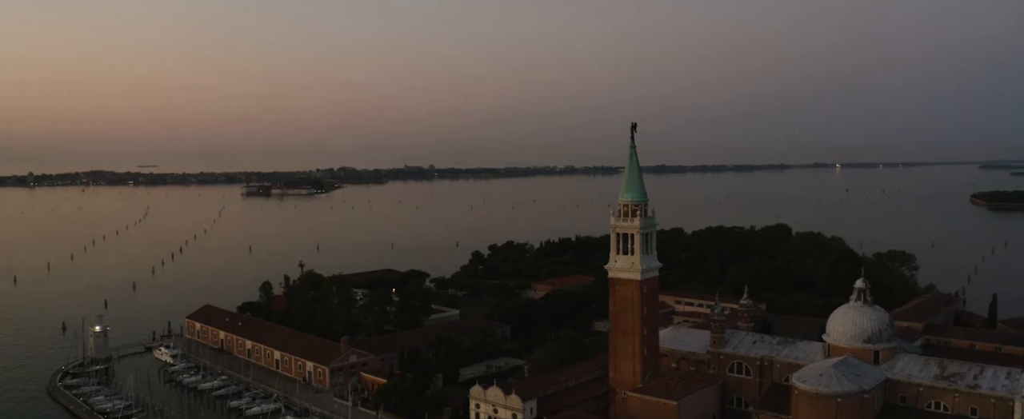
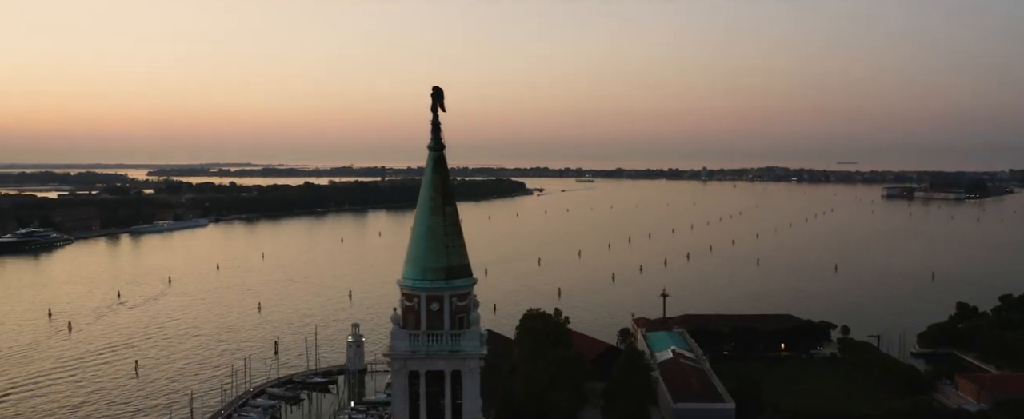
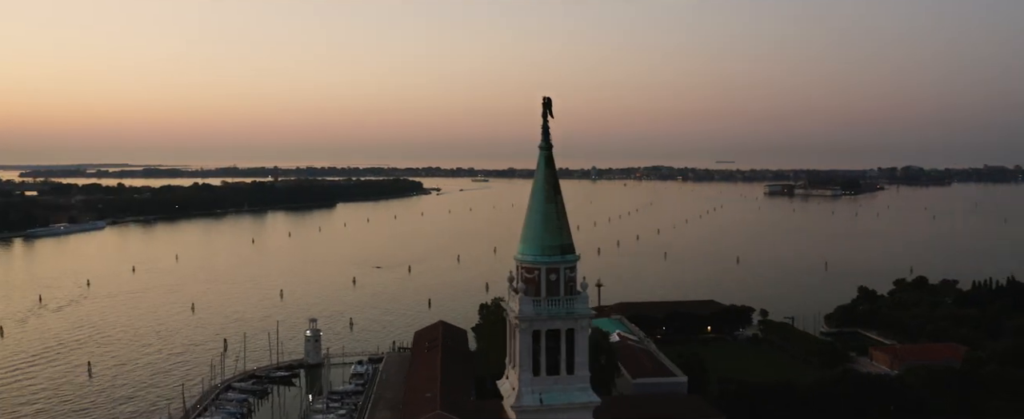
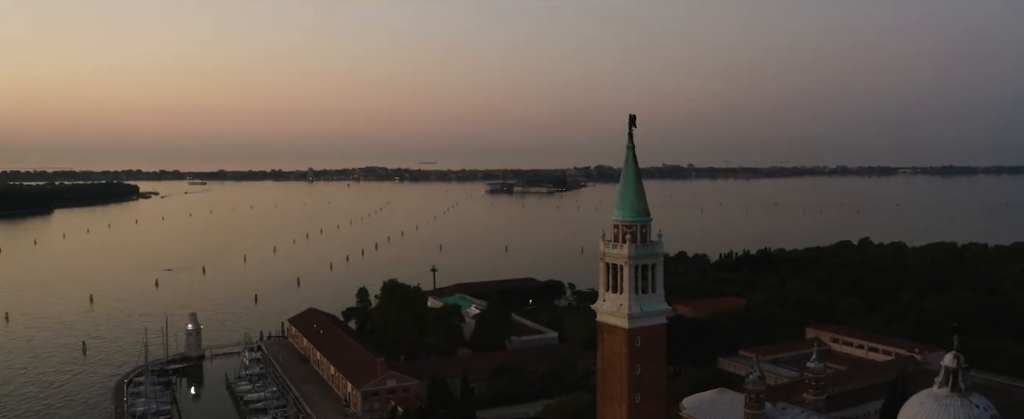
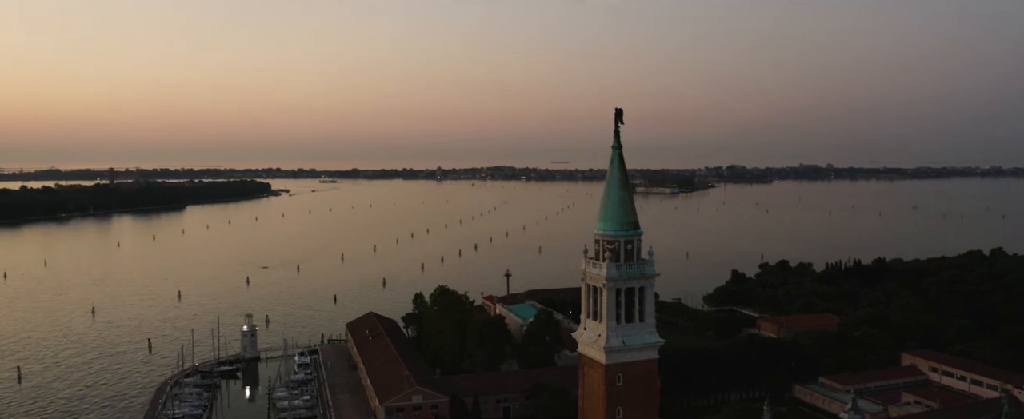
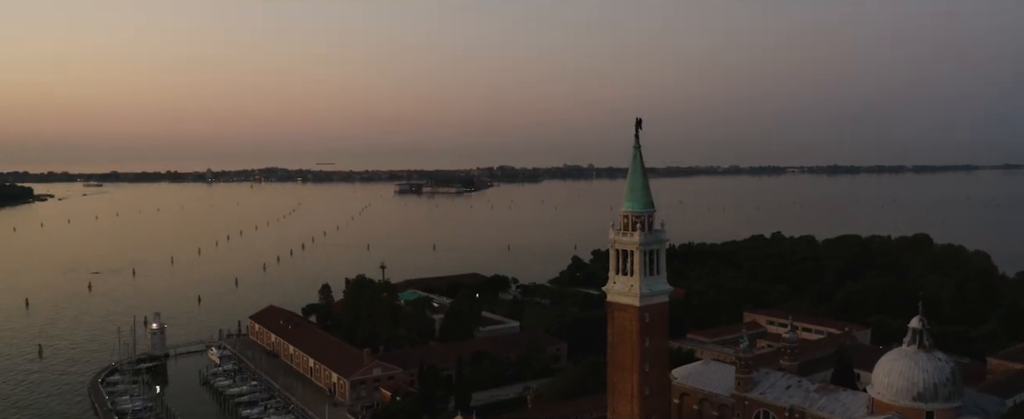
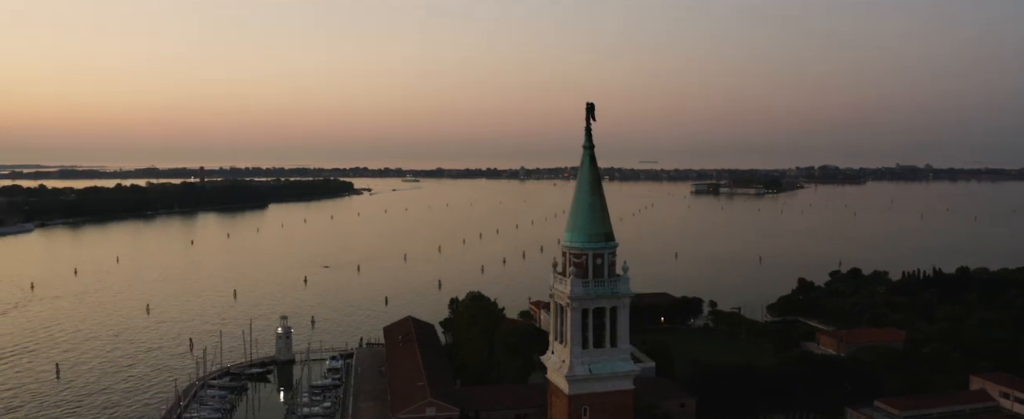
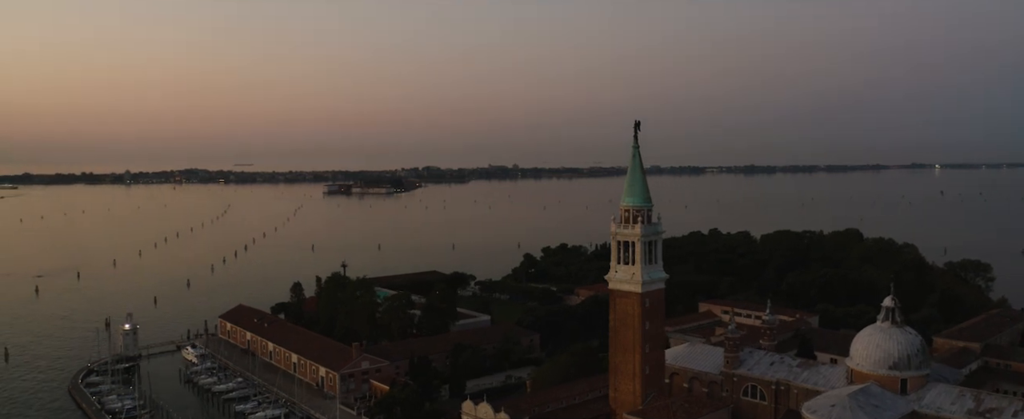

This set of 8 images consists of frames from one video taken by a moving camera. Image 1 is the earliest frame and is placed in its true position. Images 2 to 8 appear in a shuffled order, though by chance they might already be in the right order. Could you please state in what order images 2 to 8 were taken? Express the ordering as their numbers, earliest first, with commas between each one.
8, 6, 4, 5, 7, 3, 2
